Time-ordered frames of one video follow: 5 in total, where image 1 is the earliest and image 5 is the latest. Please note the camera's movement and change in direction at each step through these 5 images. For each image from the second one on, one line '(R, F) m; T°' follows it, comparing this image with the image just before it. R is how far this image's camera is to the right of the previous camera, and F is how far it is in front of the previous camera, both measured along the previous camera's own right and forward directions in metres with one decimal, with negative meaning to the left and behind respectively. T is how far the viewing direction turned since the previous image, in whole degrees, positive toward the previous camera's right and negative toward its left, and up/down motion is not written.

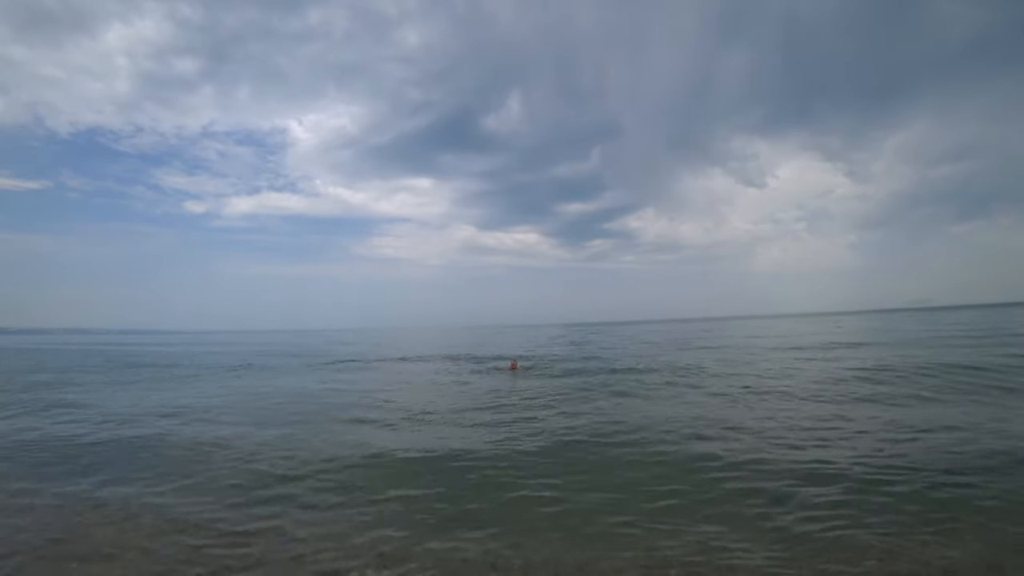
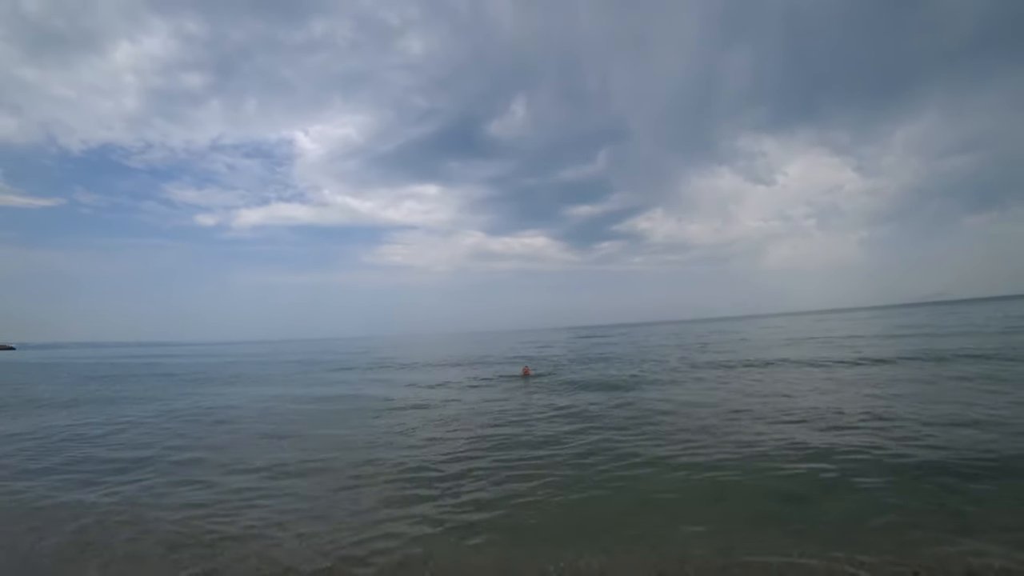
(-2.4, -2.8) m; -1°
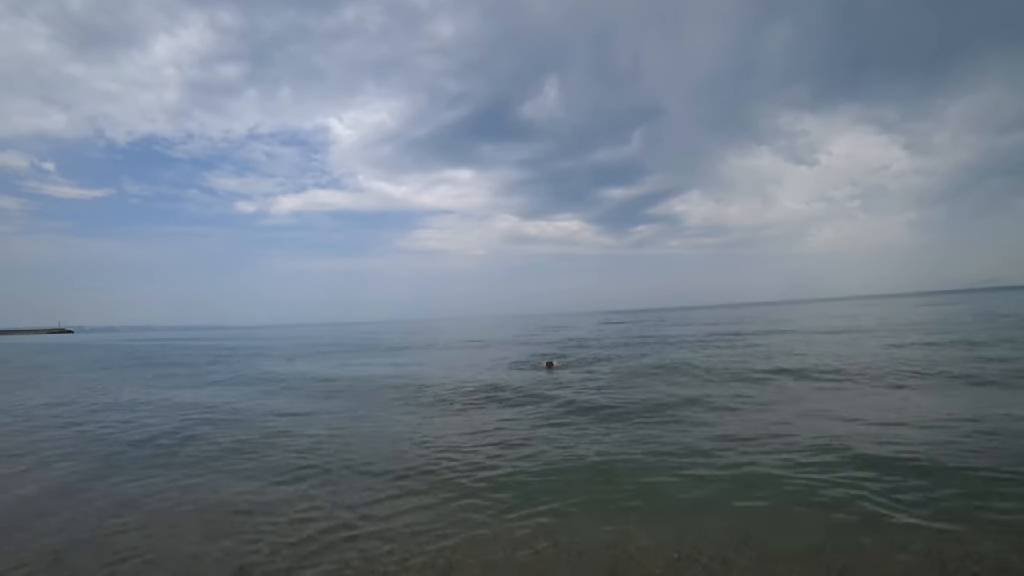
(-1.1, -0.2) m; -3°
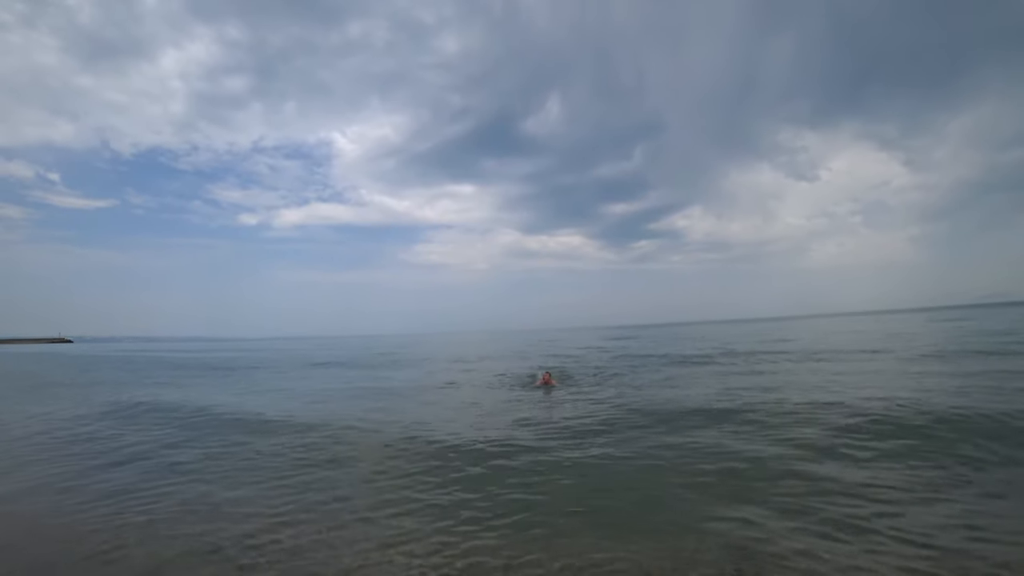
(-0.3, +2.2) m; 0°
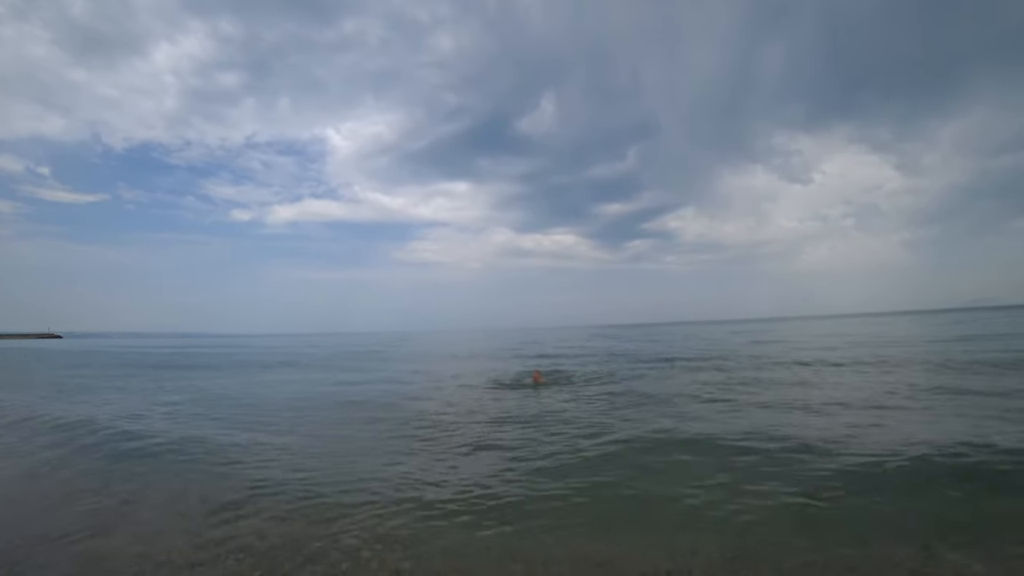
(+0.4, +0.2) m; +1°
